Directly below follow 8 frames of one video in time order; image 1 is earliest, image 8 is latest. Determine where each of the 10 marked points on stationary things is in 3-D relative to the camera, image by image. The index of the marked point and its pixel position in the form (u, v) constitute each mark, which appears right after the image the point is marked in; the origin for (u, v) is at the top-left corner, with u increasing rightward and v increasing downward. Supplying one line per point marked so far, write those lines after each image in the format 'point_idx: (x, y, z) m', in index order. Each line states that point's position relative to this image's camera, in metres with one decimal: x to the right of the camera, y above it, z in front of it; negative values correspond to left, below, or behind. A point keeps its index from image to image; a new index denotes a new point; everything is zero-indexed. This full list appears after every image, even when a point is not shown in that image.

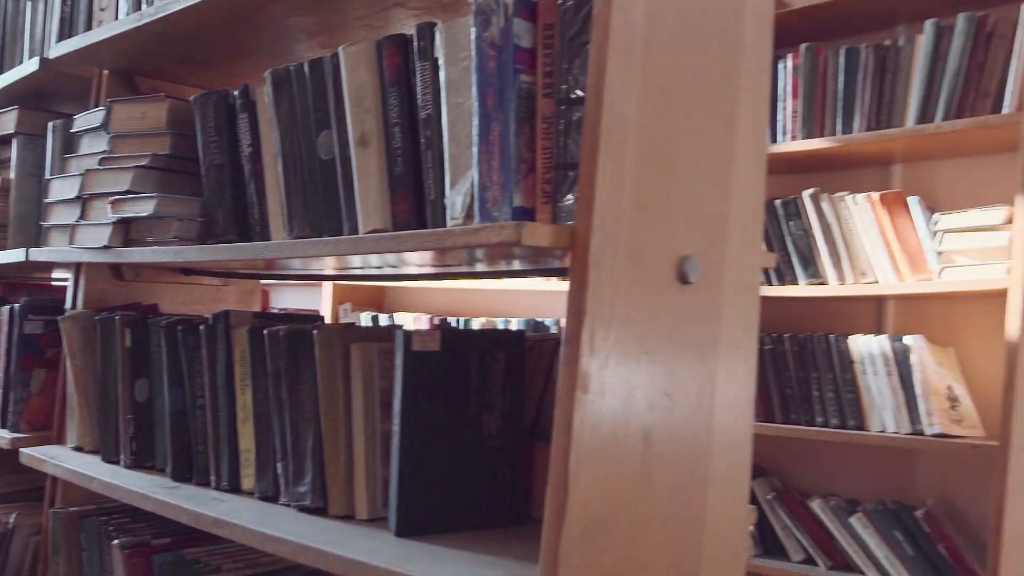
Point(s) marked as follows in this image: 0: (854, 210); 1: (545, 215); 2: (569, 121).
0: (+0.7, +0.2, +1.9) m
1: (0.0, +0.1, +0.8) m
2: (+0.1, +0.1, +0.8) m
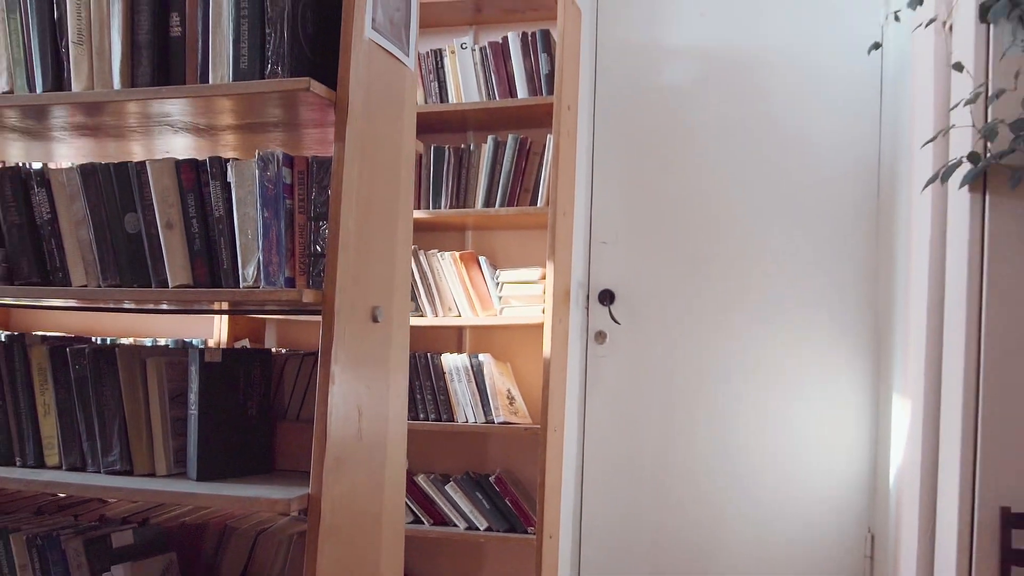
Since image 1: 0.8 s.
0: (-0.2, +0.1, +2.6) m
1: (-0.3, 0.0, +1.3) m
2: (-0.3, +0.1, +1.4) m
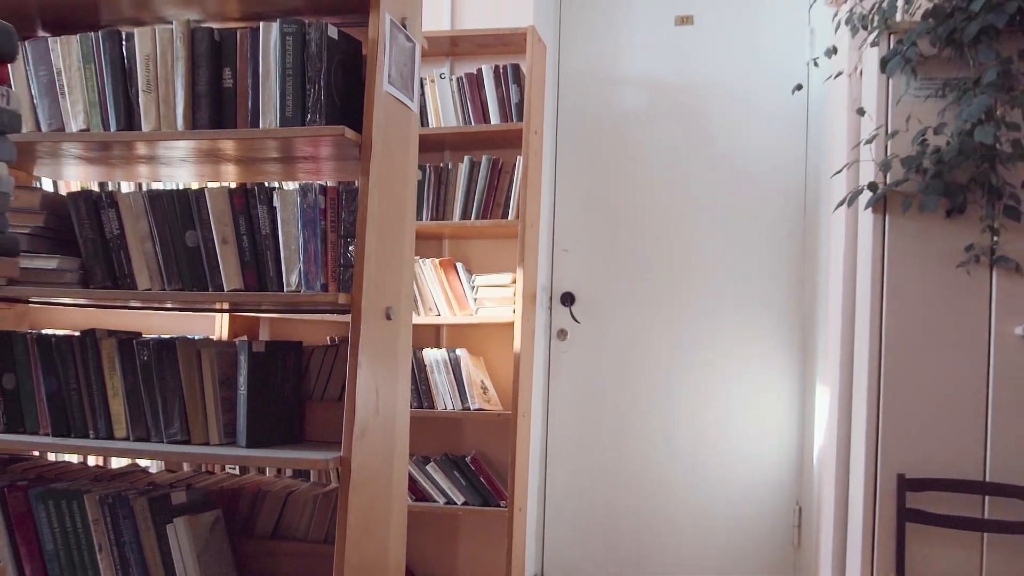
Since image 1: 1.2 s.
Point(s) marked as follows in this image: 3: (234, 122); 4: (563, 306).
0: (-0.3, +0.1, +3.0) m
1: (-0.3, 0.0, +1.7) m
2: (-0.3, +0.1, +1.7) m
3: (-0.5, +0.3, +1.7) m
4: (+0.2, -0.1, +3.3) m
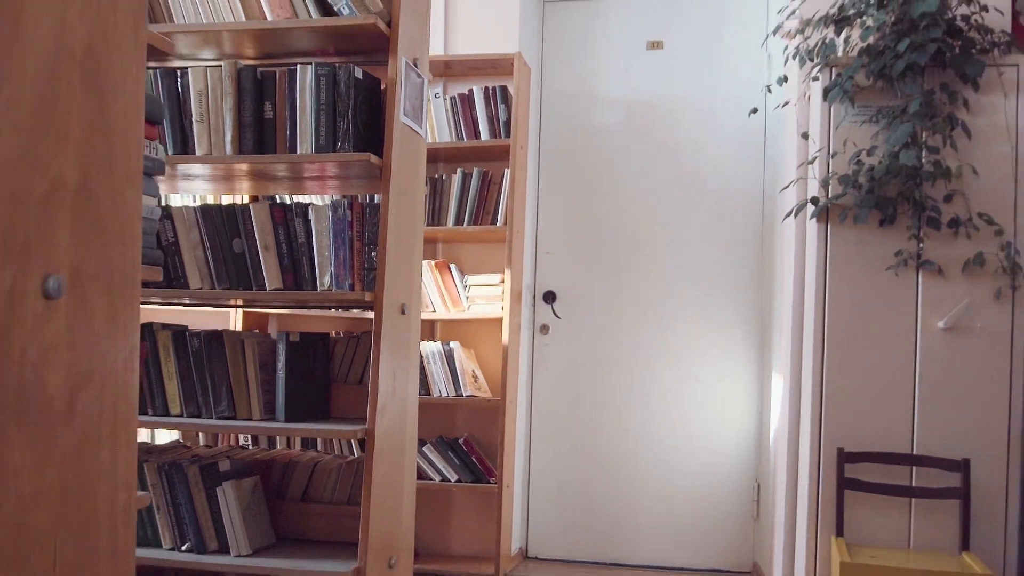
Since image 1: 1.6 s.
0: (-0.3, +0.1, +3.3) m
1: (-0.3, 0.0, +2.0) m
2: (-0.3, +0.1, +2.0) m
3: (-0.5, +0.3, +2.0) m
4: (+0.1, -0.1, +3.6) m
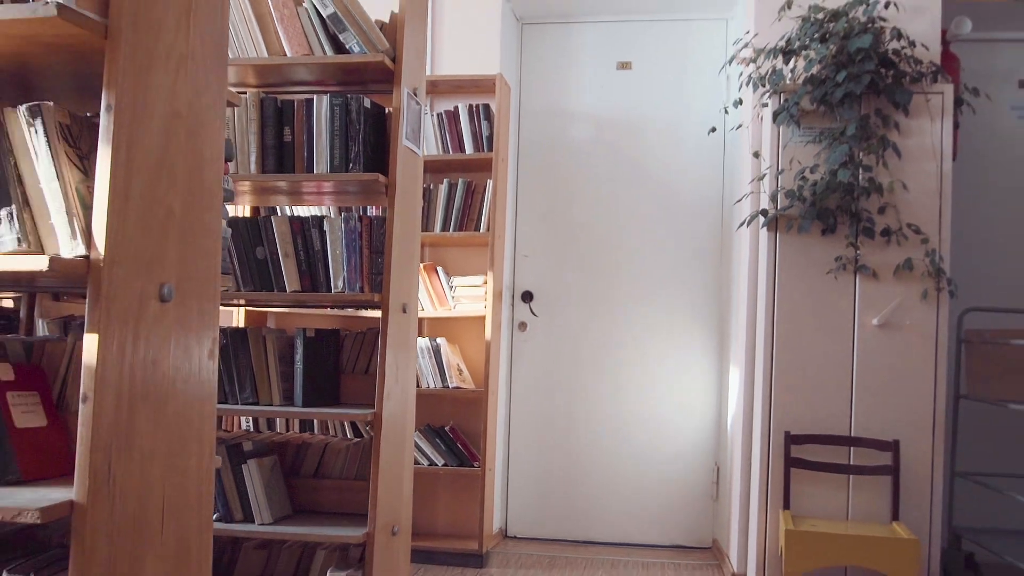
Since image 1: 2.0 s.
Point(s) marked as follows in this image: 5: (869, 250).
0: (-0.4, +0.1, +3.6) m
1: (-0.3, 0.0, +2.3) m
2: (-0.3, +0.1, +2.3) m
3: (-0.5, +0.3, +2.3) m
4: (0.0, -0.1, +3.9) m
5: (+1.1, +0.1, +3.0) m
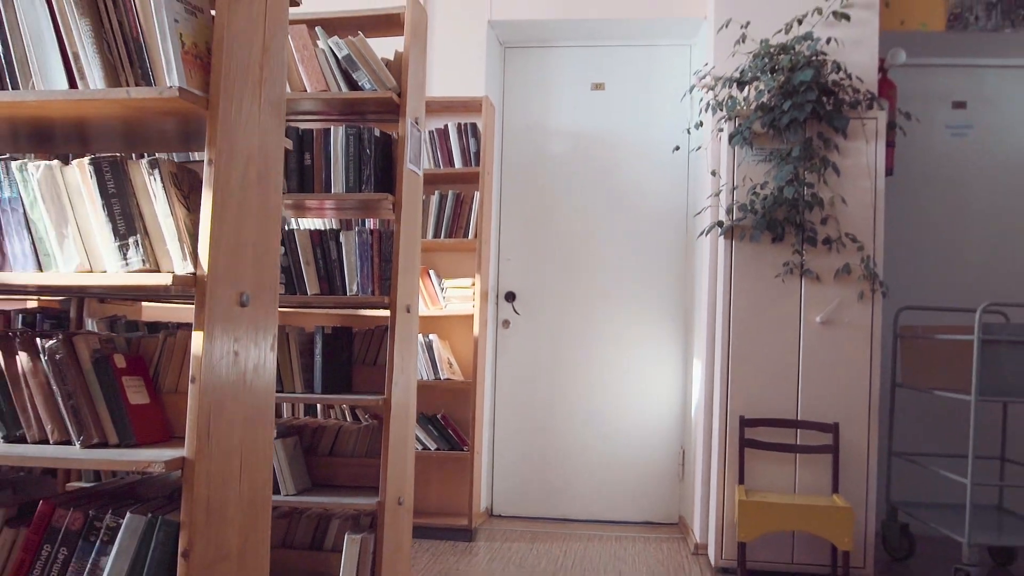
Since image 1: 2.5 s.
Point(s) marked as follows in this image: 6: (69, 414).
0: (-0.5, 0.0, +4.0) m
1: (-0.4, 0.0, +2.7) m
2: (-0.4, +0.1, +2.7) m
3: (-0.6, +0.3, +2.7) m
4: (0.0, -0.1, +4.3) m
5: (+1.1, +0.1, +3.4) m
6: (-0.7, -0.2, +1.5) m
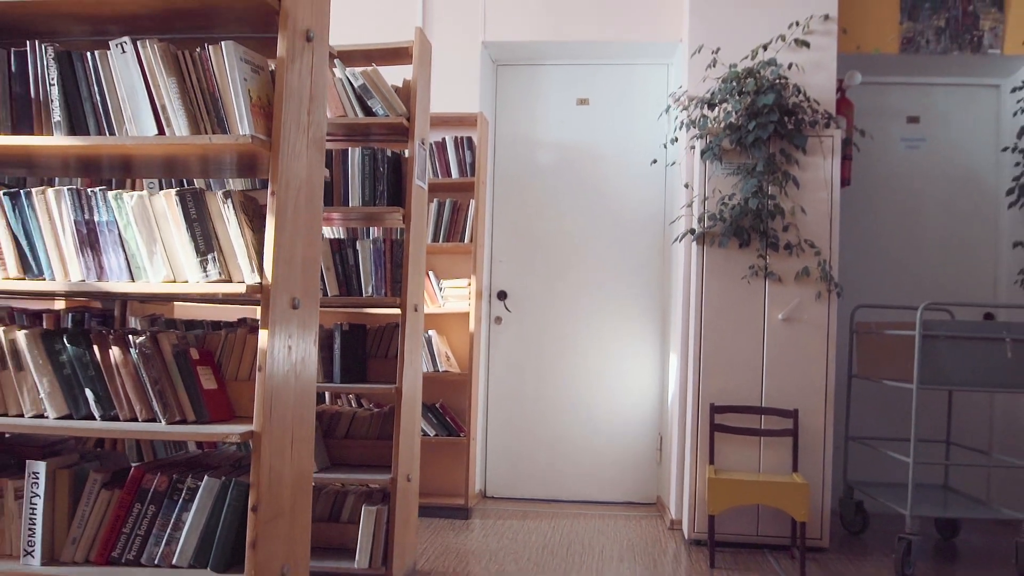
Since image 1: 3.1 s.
0: (-0.5, 0.0, +4.3) m
1: (-0.4, 0.0, +3.0) m
2: (-0.4, +0.1, +3.1) m
3: (-0.6, +0.3, +3.1) m
4: (-0.1, -0.1, +4.7) m
5: (+1.0, +0.1, +3.8) m
6: (-0.7, -0.2, +1.9) m
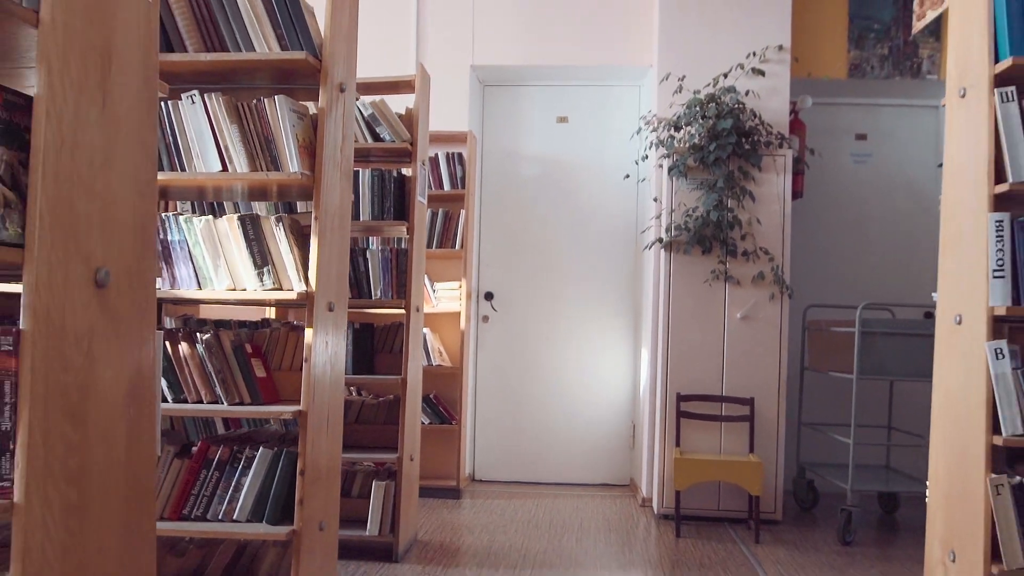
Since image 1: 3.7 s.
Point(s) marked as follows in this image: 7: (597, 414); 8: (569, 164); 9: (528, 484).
0: (-0.6, 0.0, +4.8) m
1: (-0.4, 0.0, +3.5) m
2: (-0.4, 0.0, +3.5) m
3: (-0.6, +0.3, +3.5) m
4: (-0.1, -0.1, +5.1) m
5: (+1.0, +0.1, +4.2) m
6: (-0.7, -0.2, +2.3) m
7: (+0.4, -0.7, +5.0) m
8: (+0.3, +0.7, +5.1) m
9: (+0.1, -1.0, +5.0) m
